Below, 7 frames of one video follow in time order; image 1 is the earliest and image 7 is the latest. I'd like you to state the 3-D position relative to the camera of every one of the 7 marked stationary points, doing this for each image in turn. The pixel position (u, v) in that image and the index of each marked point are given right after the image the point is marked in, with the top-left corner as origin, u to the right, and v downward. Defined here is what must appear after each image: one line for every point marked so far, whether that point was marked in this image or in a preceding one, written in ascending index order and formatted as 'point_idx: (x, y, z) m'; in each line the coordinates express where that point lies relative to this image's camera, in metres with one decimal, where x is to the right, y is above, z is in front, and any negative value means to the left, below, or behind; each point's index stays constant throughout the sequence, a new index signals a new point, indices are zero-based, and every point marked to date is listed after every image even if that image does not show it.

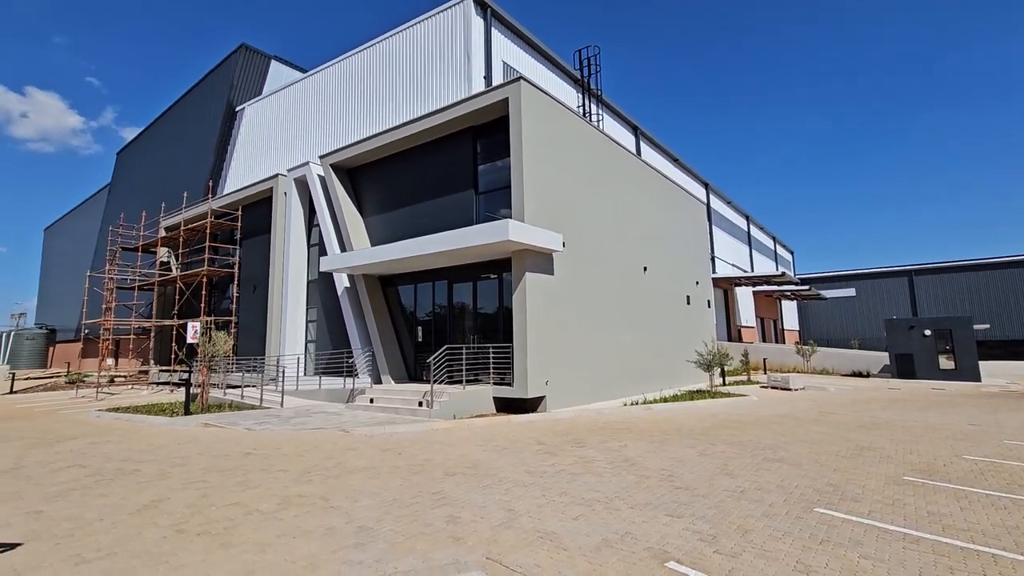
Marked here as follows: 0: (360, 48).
0: (-5.4, +8.5, +18.2) m
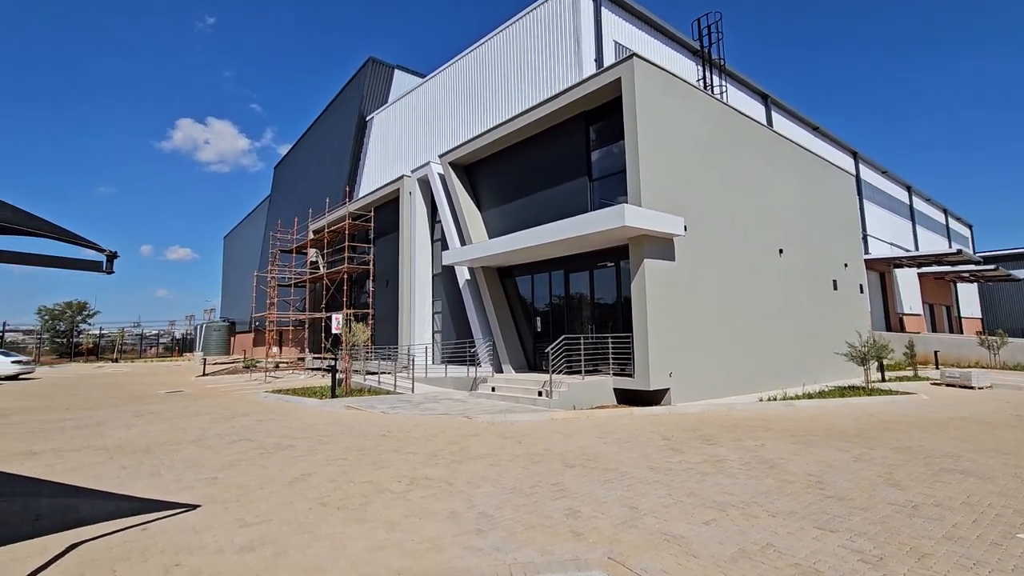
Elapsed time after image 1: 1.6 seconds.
0: (-1.4, +8.8, +18.6) m
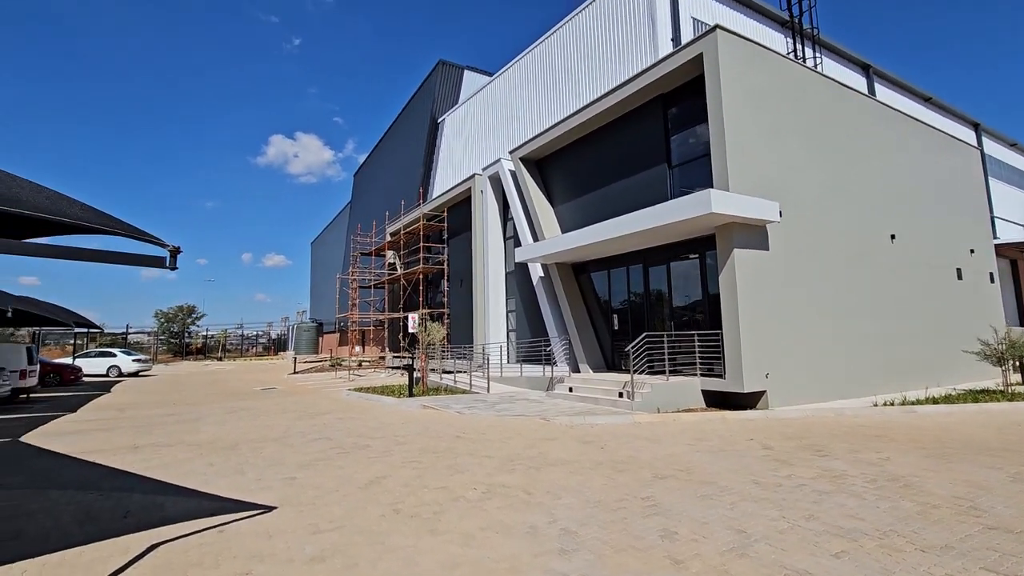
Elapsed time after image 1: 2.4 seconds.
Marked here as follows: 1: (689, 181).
0: (+1.1, +8.9, +18.2) m
1: (+4.3, +2.6, +12.5) m
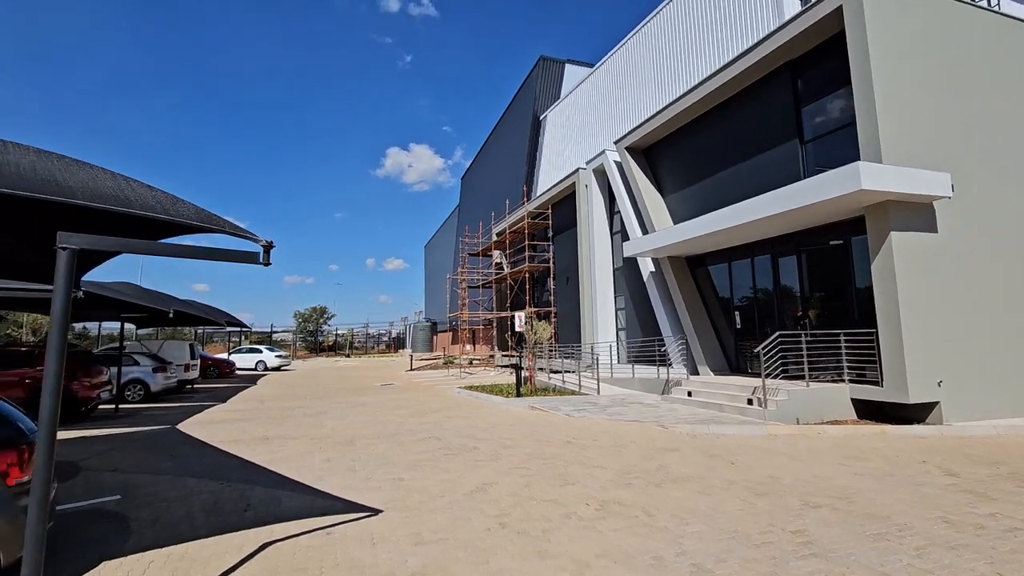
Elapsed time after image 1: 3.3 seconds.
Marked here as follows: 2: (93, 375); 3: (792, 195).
0: (+4.6, +9.0, +17.1) m
1: (+6.7, +2.8, +10.8) m
2: (-8.2, -1.7, +10.0) m
3: (+5.3, +1.8, +9.7) m
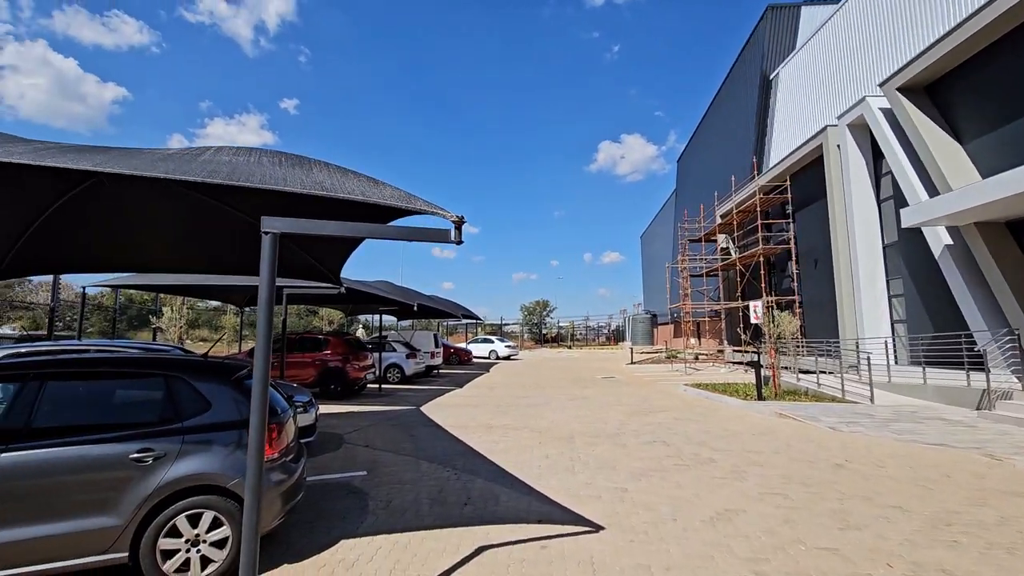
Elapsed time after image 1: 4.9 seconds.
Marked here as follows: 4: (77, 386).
0: (+10.7, +9.6, +12.9) m
1: (+10.3, +3.3, +6.4) m
2: (-3.5, -1.7, +11.8) m
3: (+8.6, +2.2, +6.0) m
4: (-2.7, -0.6, +3.2) m
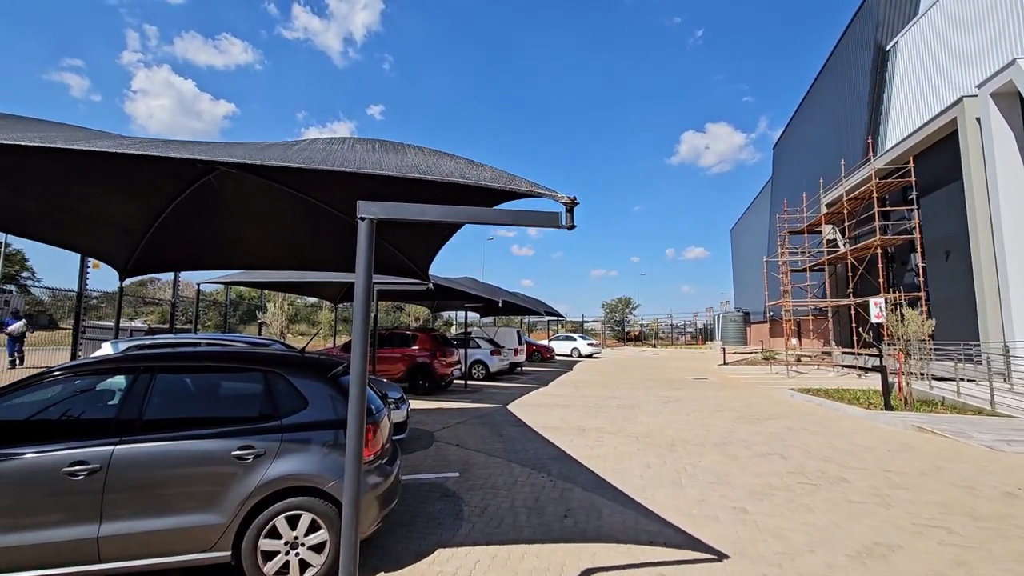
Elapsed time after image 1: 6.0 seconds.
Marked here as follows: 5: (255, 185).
0: (+12.7, +9.7, +10.7) m
1: (+11.3, +3.4, +4.4) m
2: (-1.5, -1.6, +11.8) m
3: (+9.6, +2.3, +4.2) m
4: (-2.1, -0.6, +3.2) m
5: (-2.6, +1.0, +5.1) m
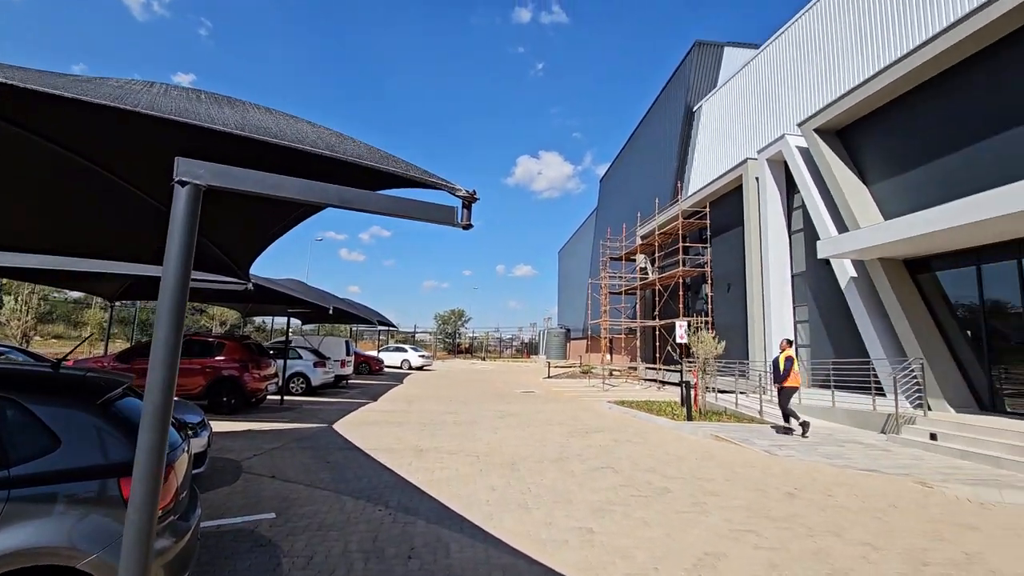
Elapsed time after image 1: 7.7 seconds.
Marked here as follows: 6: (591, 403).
0: (+9.4, +8.8, +14.2) m
1: (+9.8, +2.6, +7.5) m
2: (-5.1, -1.6, +10.3) m
3: (+8.1, +1.6, +6.8) m
4: (-2.7, -0.5, +2.0) m
5: (-3.7, +1.1, +3.6) m
6: (+2.3, -3.3, +14.9) m
